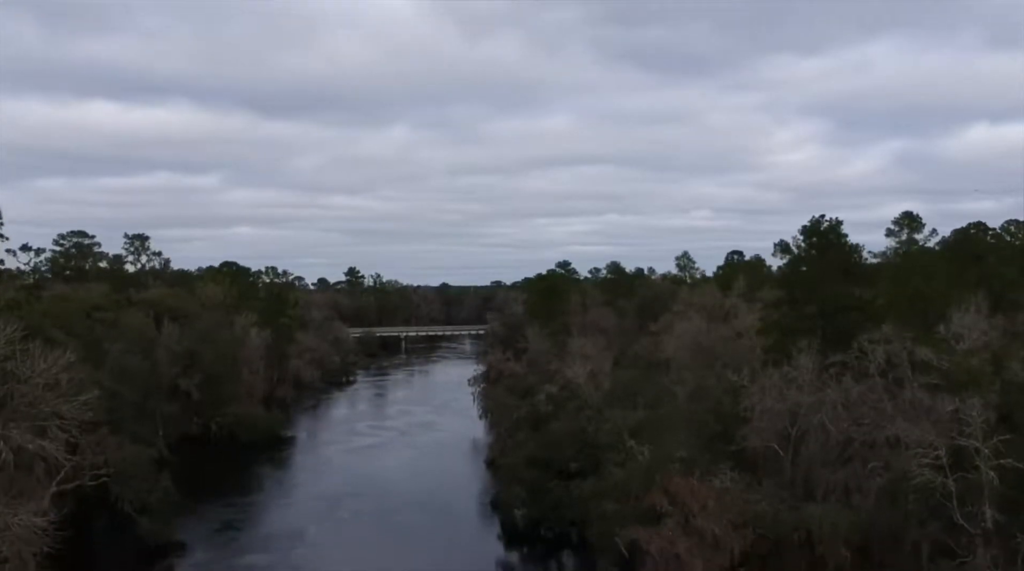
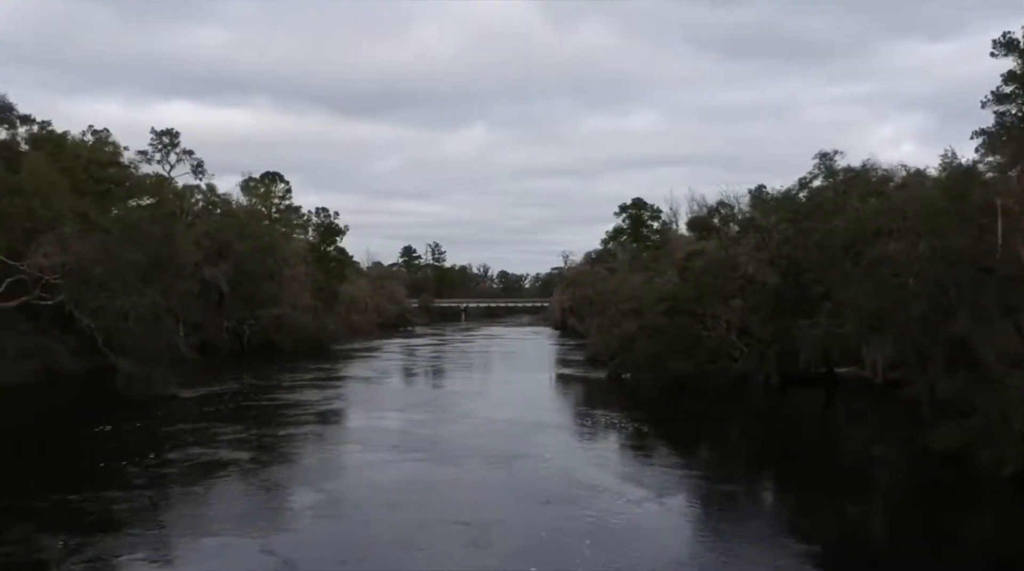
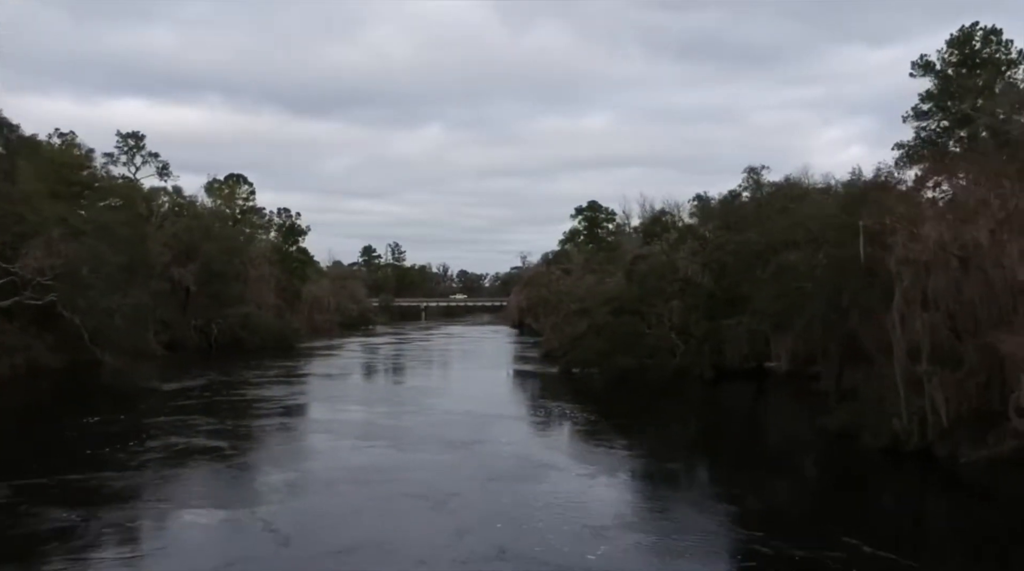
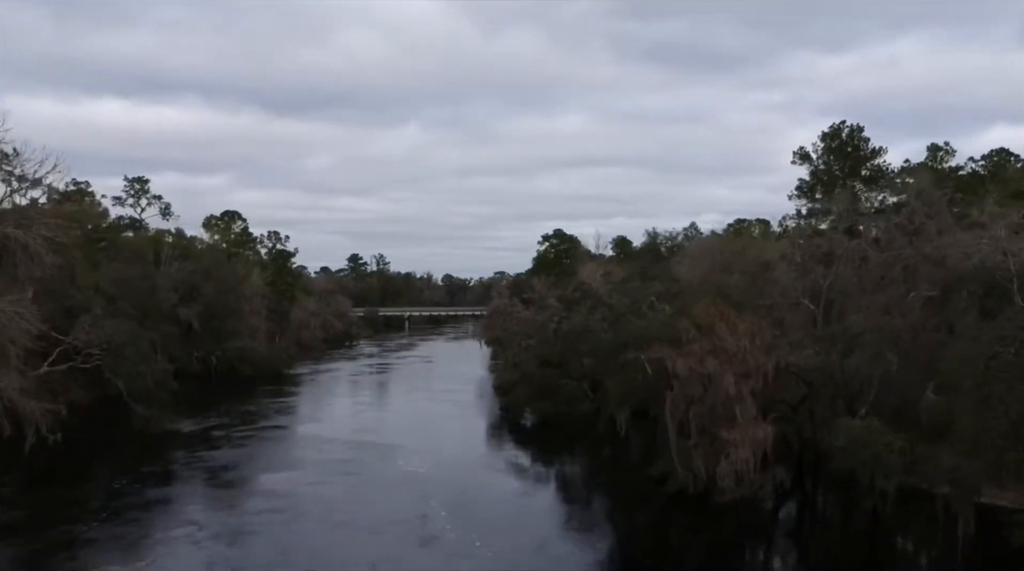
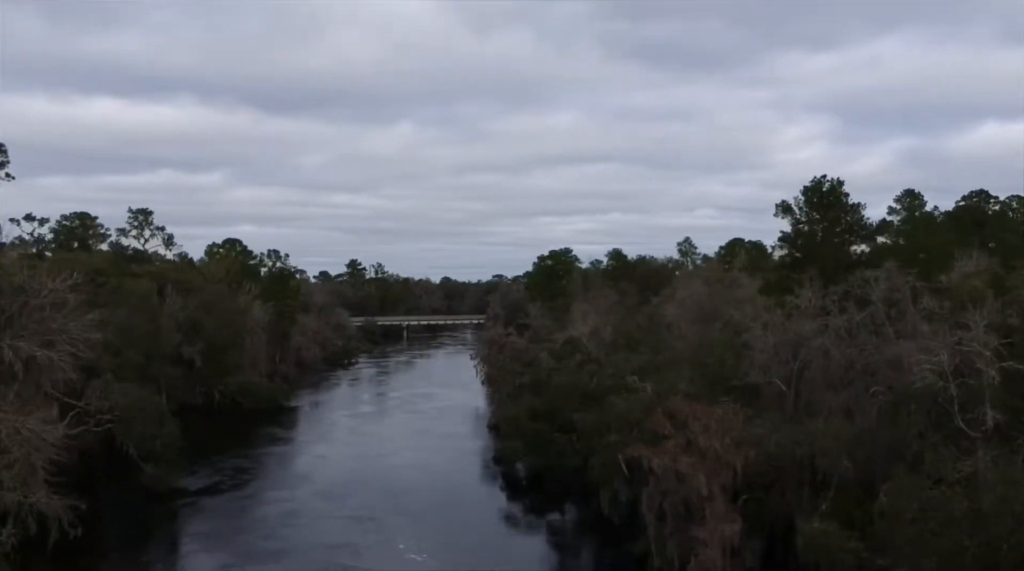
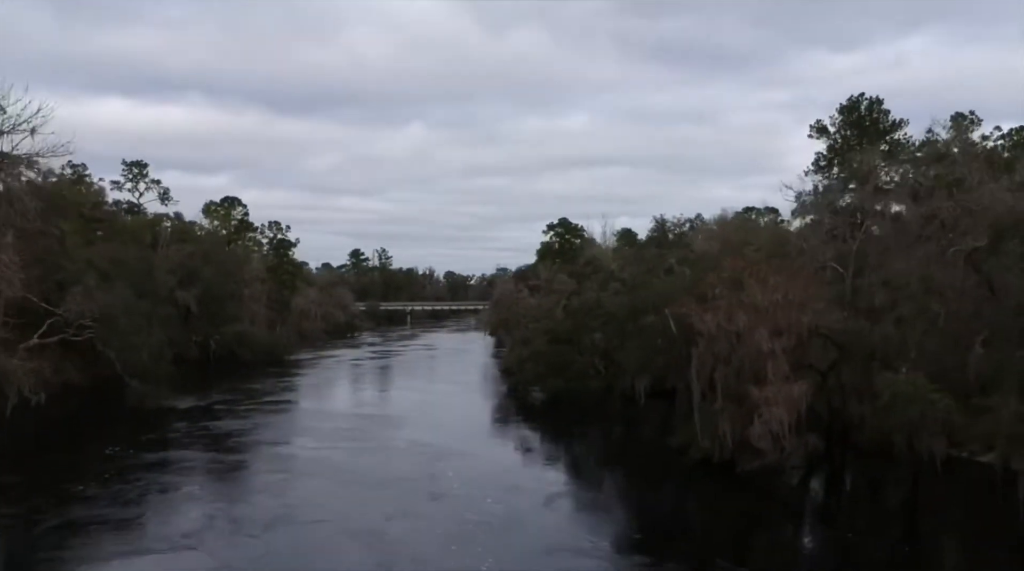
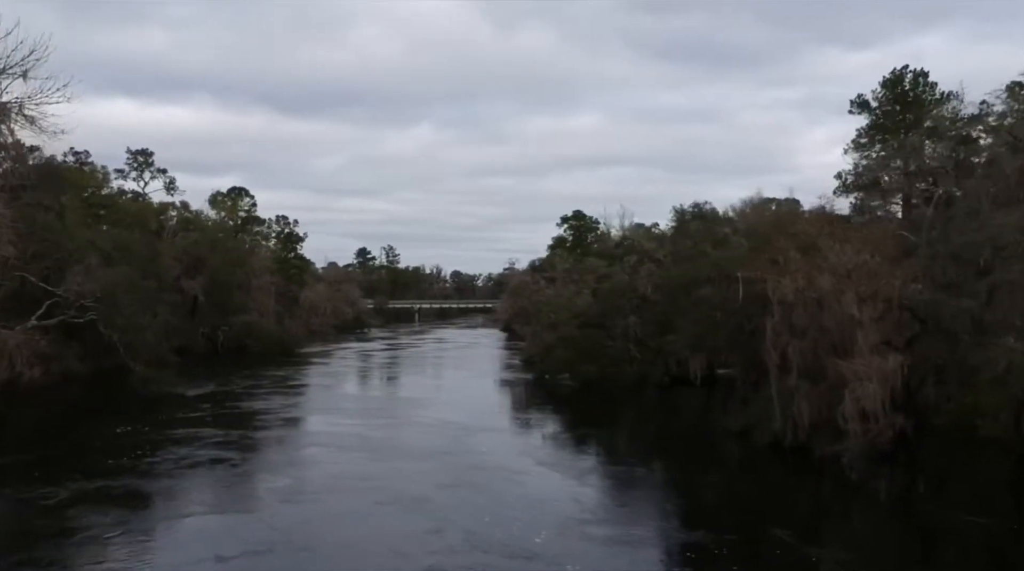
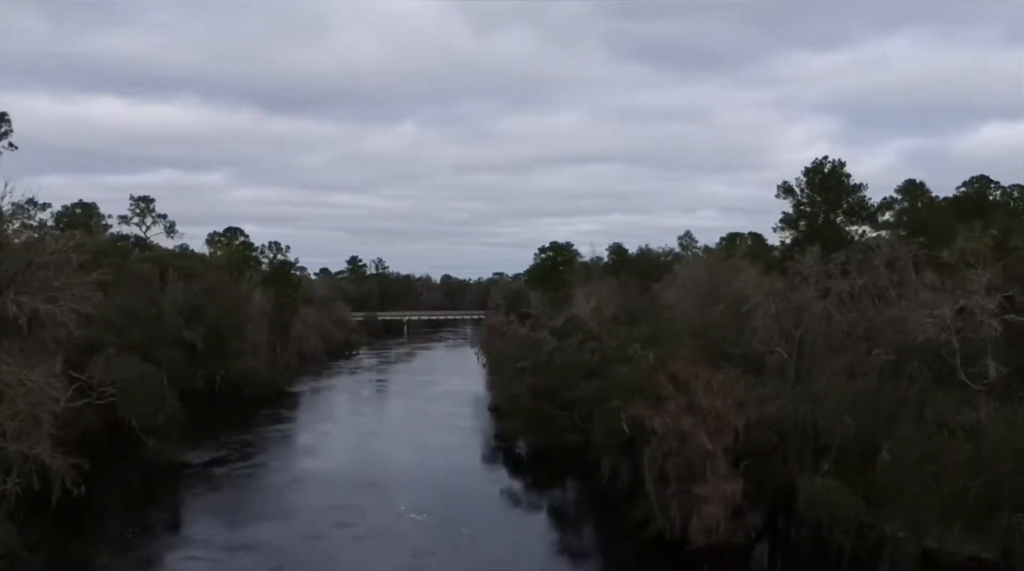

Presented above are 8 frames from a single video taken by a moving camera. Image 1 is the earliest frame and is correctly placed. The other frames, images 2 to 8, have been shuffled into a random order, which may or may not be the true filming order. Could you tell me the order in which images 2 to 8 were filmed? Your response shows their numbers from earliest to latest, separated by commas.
5, 8, 4, 6, 7, 3, 2
